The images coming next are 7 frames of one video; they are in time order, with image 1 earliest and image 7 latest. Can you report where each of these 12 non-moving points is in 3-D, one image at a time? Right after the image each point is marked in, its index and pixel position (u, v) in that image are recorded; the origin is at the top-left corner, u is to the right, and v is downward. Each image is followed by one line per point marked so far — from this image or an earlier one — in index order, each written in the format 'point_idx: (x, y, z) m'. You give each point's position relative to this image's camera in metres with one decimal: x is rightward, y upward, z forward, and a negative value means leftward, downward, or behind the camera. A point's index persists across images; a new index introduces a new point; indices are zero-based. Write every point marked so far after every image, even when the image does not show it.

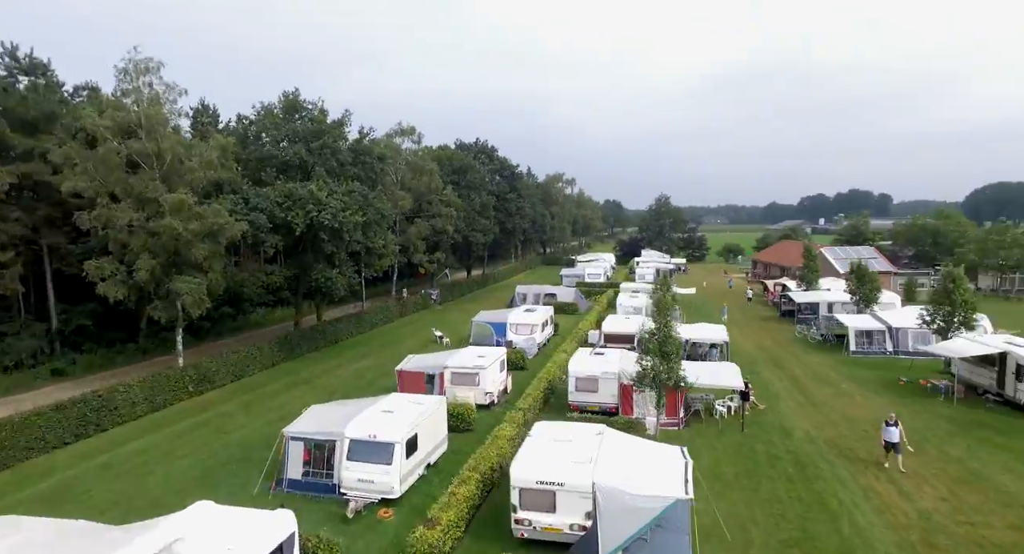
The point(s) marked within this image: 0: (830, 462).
0: (+8.9, -5.1, +17.3) m
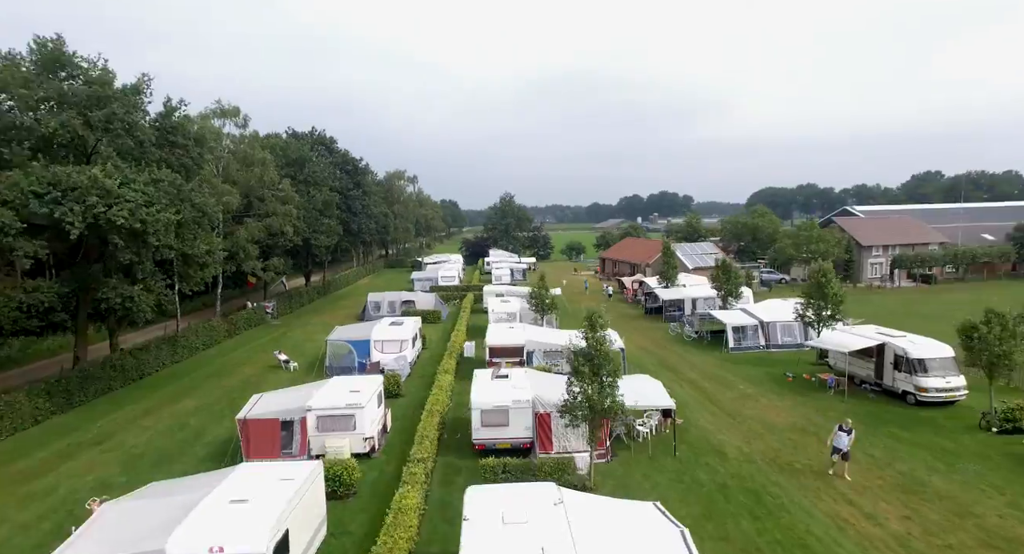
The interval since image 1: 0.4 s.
0: (+6.5, -5.1, +15.3) m
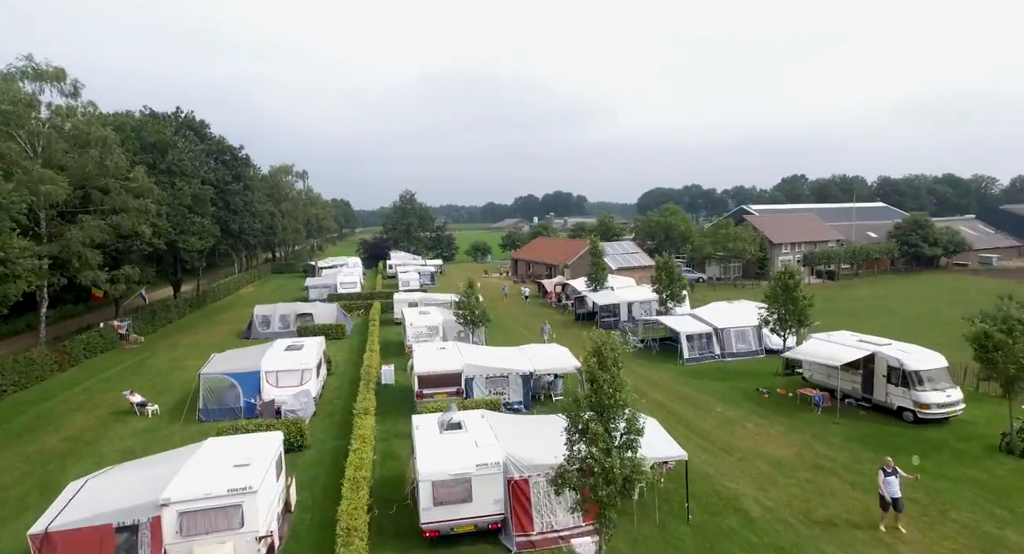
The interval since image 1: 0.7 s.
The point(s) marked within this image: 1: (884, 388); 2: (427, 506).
0: (+6.0, -5.3, +11.7) m
1: (+11.7, -3.5, +19.1) m
2: (-1.6, -4.4, +11.6) m
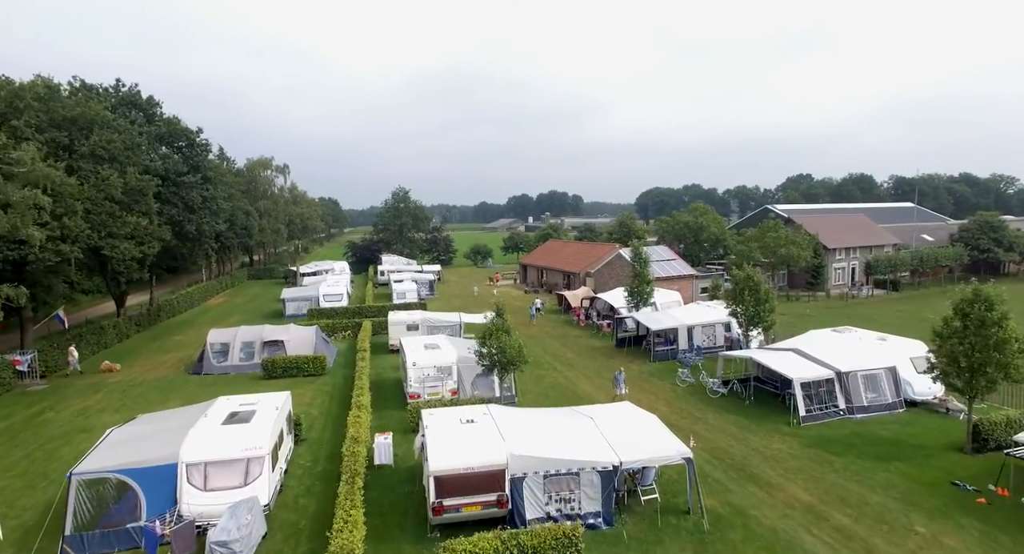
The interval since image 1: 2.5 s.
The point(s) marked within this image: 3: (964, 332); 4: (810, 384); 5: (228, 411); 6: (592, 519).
0: (+7.6, -6.0, +4.0) m
1: (+13.2, -4.2, +11.5) m
2: (+0.1, -5.1, +3.8) m
3: (+11.8, -1.5, +16.2) m
4: (+9.3, -3.3, +19.1) m
5: (-7.0, -3.3, +15.0) m
6: (+1.7, -5.1, +12.8) m
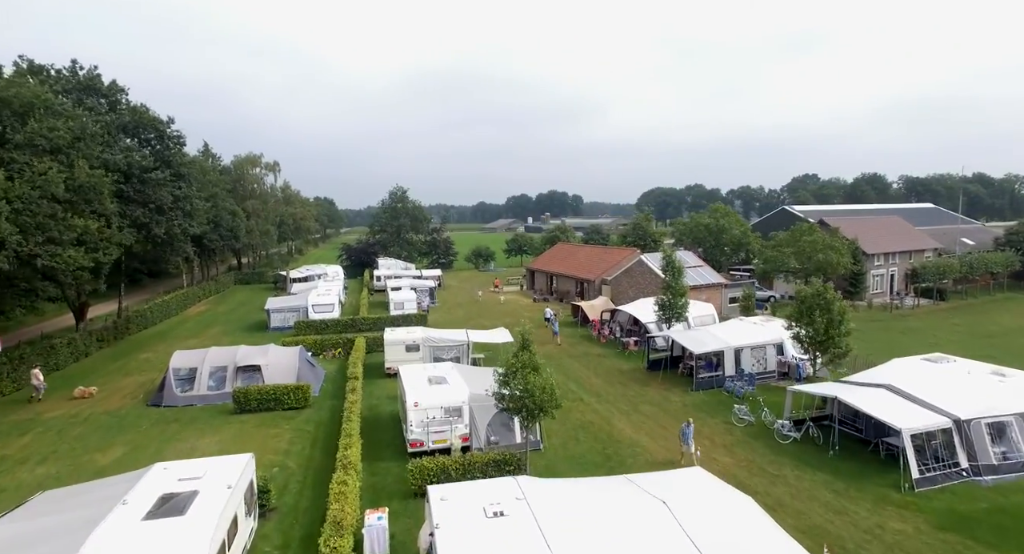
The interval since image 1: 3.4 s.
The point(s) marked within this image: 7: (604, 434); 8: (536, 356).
0: (+8.4, -6.6, -0.2) m
1: (+14.0, -4.8, +7.4) m
2: (+0.8, -5.6, -0.4) m
3: (+12.6, -2.0, +12.0) m
4: (+10.1, -3.8, +14.9) m
5: (-6.3, -3.8, +10.8) m
6: (+2.4, -5.6, +8.6) m
7: (+2.9, -5.0, +19.6) m
8: (+0.5, -2.1, +15.6) m
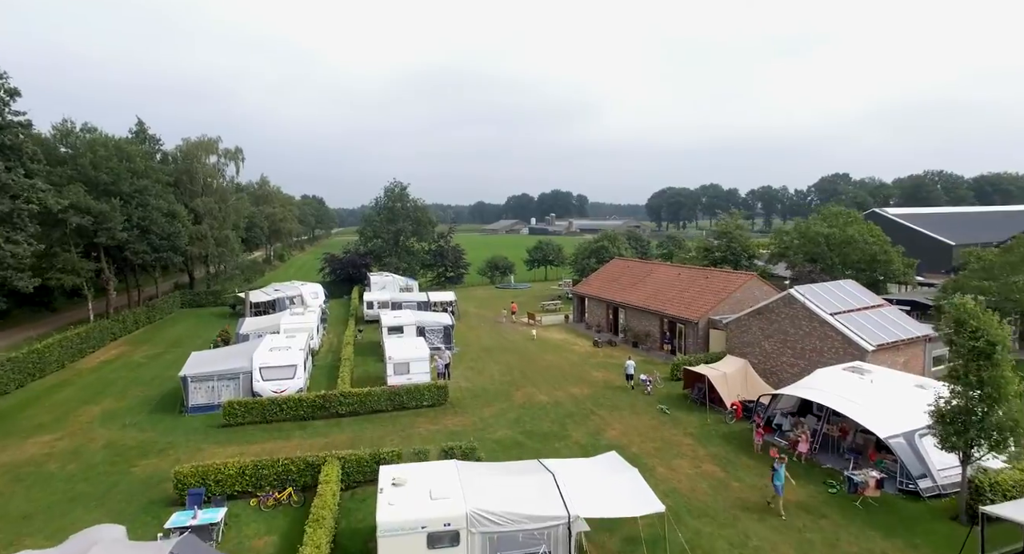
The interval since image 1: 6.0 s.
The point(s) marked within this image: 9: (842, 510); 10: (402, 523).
0: (+11.7, -8.4, -15.5) m
1: (+17.2, -6.7, -7.8) m
2: (+4.2, -7.4, -15.8) m
3: (+15.8, -3.9, -3.2) m
4: (+13.2, -5.7, -0.3) m
5: (-3.1, -5.6, -4.6) m
6: (+5.6, -7.4, -6.7) m
7: (+6.1, -6.9, +4.2) m
8: (+3.6, -3.9, +0.3) m
9: (+8.2, -5.6, +15.1) m
10: (-2.0, -4.4, +11.0) m
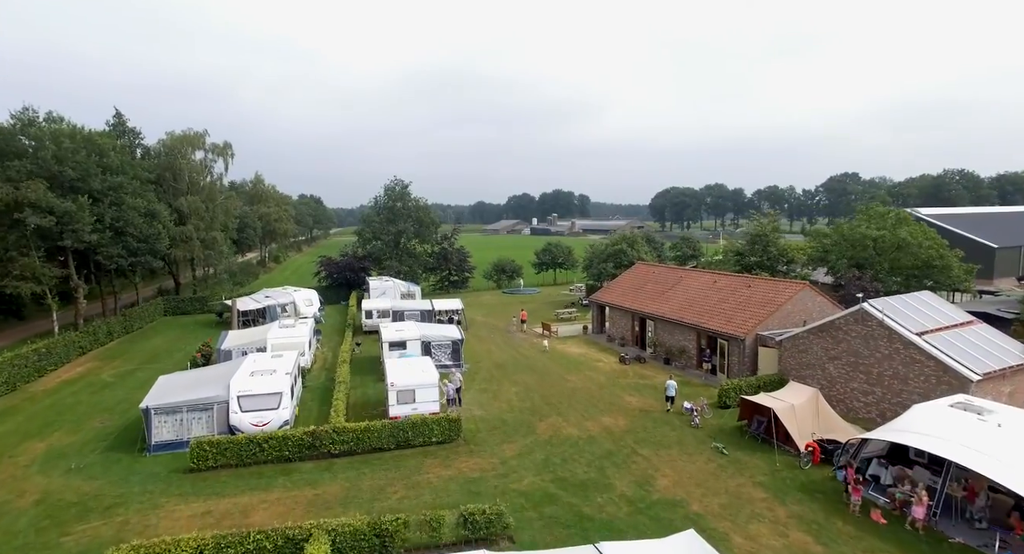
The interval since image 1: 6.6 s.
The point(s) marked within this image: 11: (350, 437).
0: (+12.6, -8.8, -19.3) m
1: (+18.1, -7.1, -11.7) m
2: (+5.0, -7.9, -19.6) m
3: (+16.7, -4.3, -7.1) m
4: (+14.1, -6.1, -4.2) m
5: (-2.2, -6.0, -8.5) m
6: (+6.5, -7.8, -10.5) m
7: (+6.9, -7.3, +0.4) m
8: (+4.5, -4.3, -3.6) m
9: (+9.0, -6.1, +11.2) m
10: (-1.1, -4.9, +7.1) m
11: (-5.1, -5.0, +19.3) m
